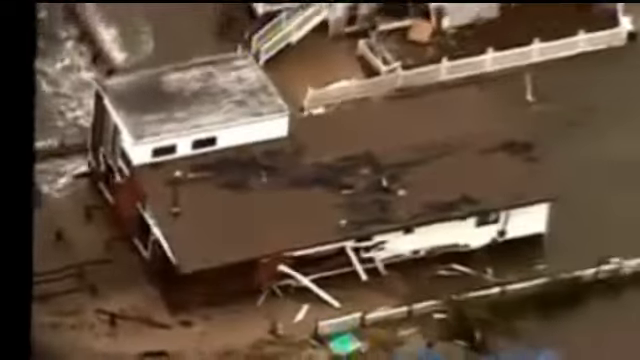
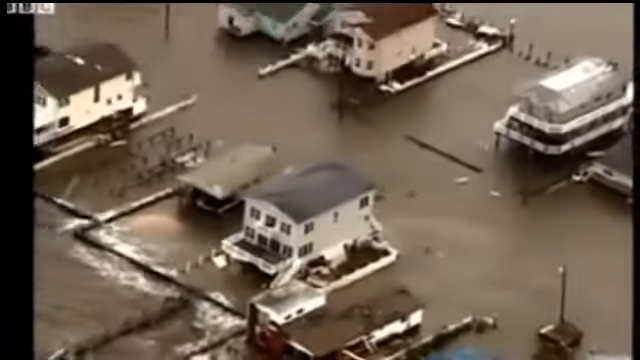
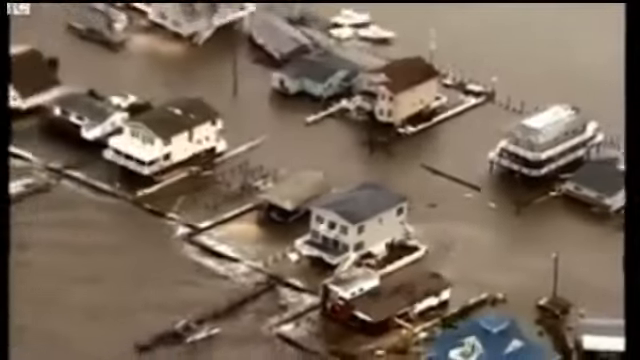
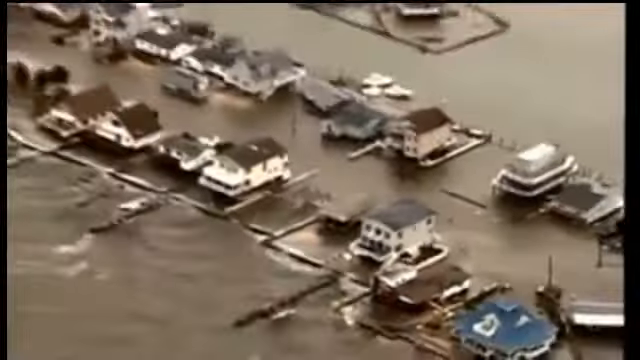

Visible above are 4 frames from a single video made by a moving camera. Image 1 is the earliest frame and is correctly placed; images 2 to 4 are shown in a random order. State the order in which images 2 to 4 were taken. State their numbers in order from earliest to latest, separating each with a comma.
2, 3, 4
